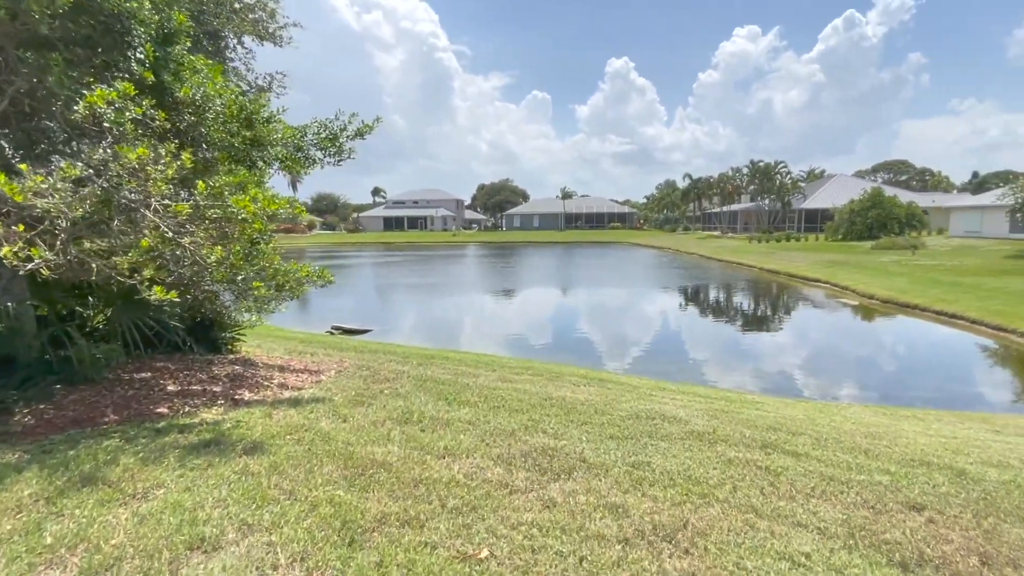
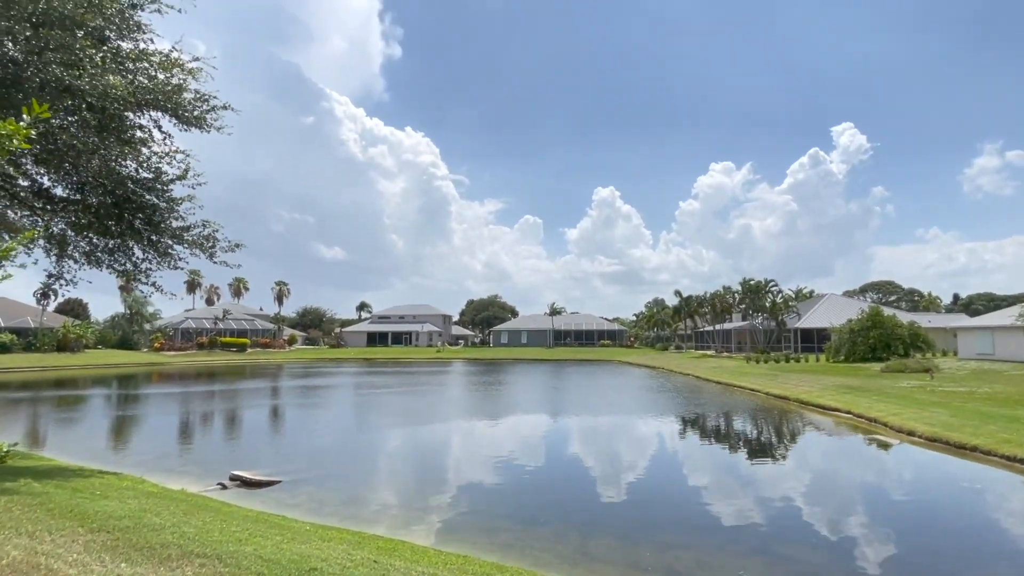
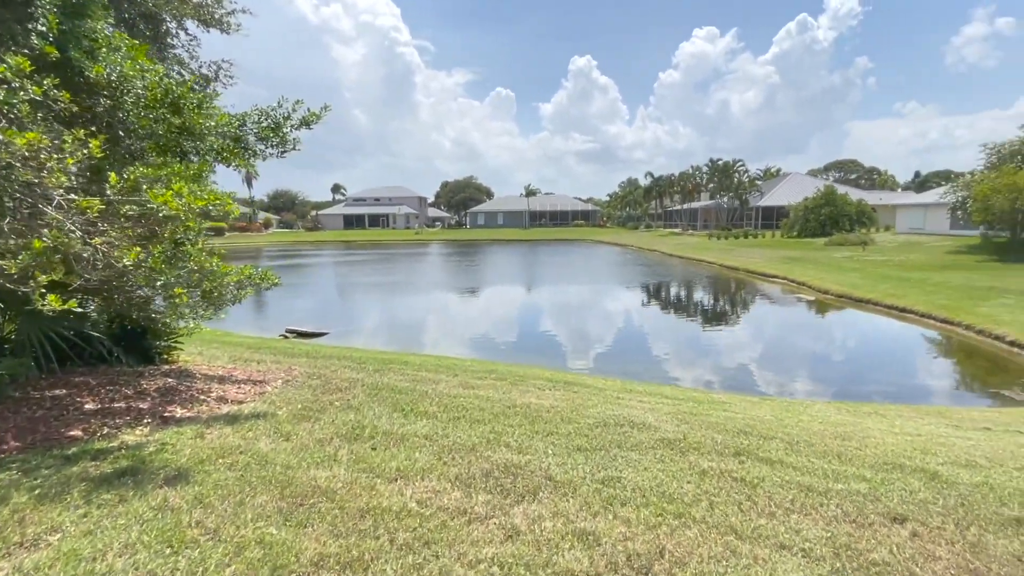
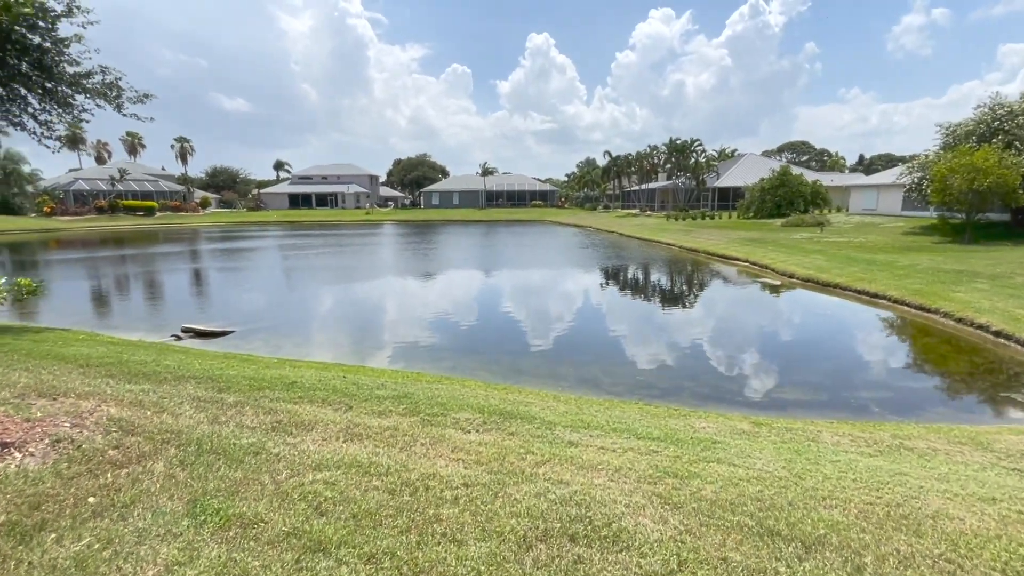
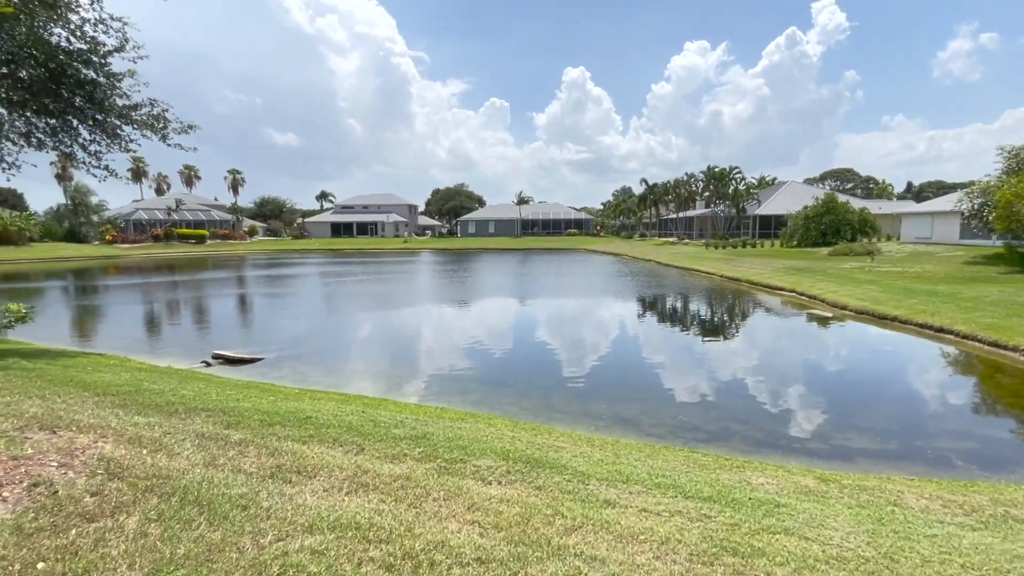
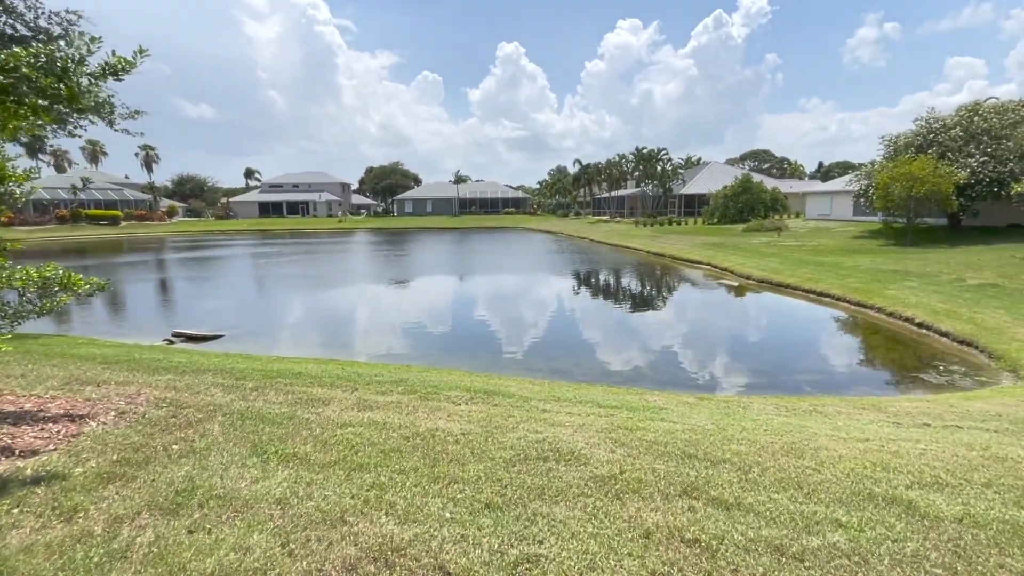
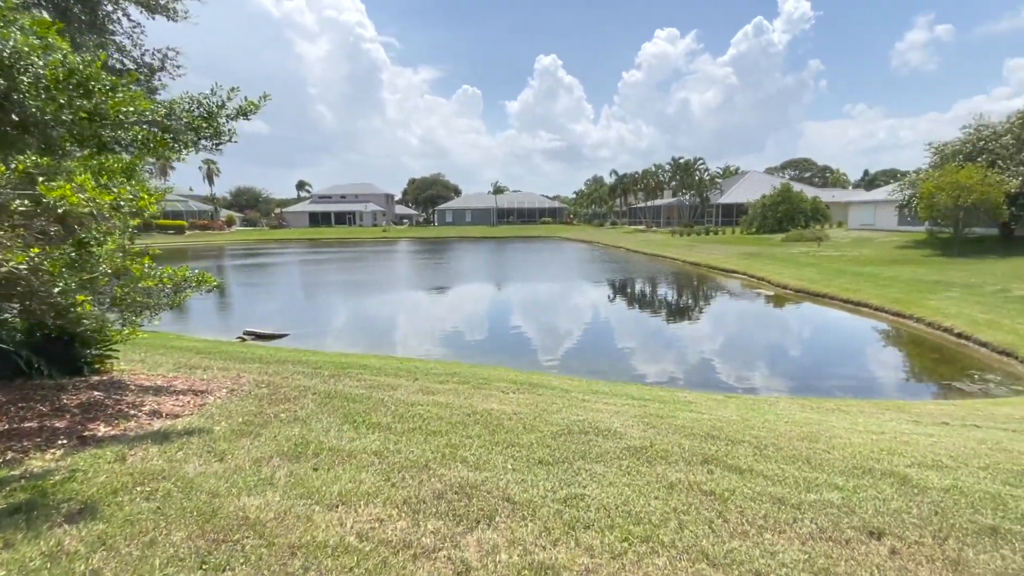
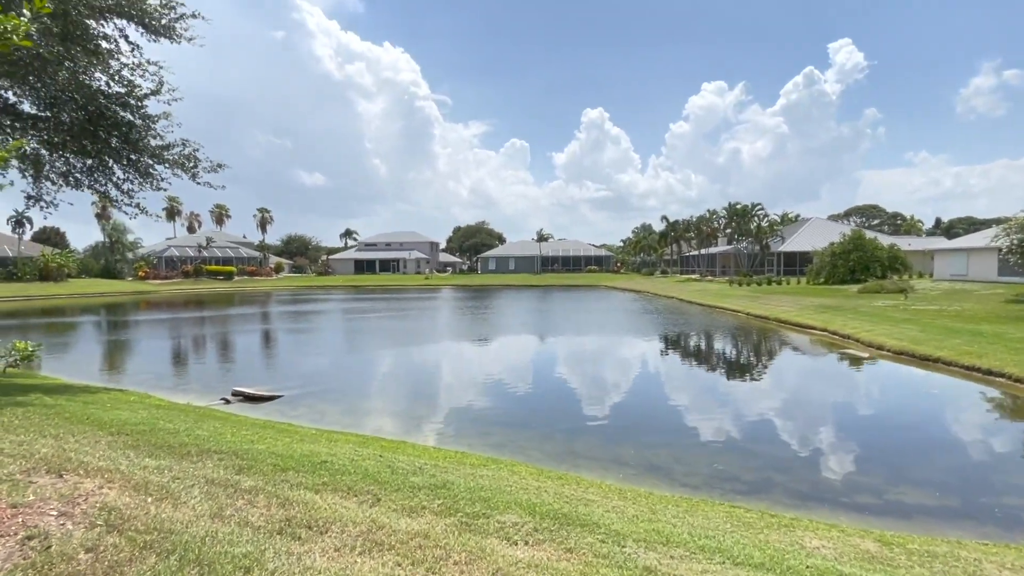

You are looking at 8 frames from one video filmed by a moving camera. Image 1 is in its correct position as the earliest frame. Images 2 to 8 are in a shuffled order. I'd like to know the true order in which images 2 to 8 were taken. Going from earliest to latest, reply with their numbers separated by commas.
3, 7, 6, 4, 5, 8, 2
